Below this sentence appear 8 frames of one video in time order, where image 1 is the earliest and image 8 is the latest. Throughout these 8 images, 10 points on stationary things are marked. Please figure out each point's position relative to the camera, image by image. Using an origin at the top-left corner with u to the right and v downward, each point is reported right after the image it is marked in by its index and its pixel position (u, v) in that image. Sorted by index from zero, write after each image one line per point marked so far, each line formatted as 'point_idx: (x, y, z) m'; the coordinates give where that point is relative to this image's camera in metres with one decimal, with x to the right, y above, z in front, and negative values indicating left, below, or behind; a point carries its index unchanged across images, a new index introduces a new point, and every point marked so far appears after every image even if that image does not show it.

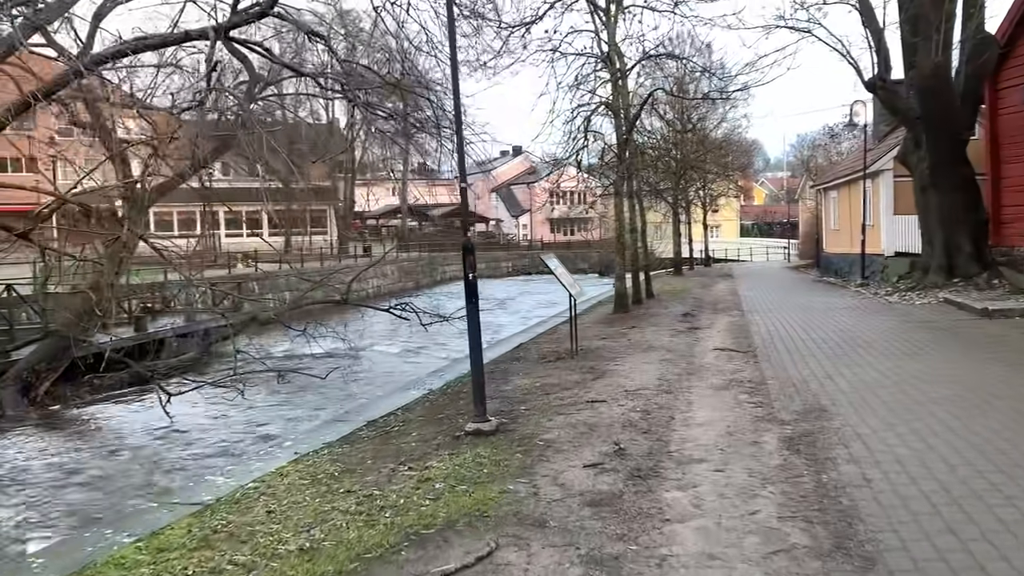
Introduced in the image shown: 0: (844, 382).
0: (+3.0, -0.8, +7.6) m
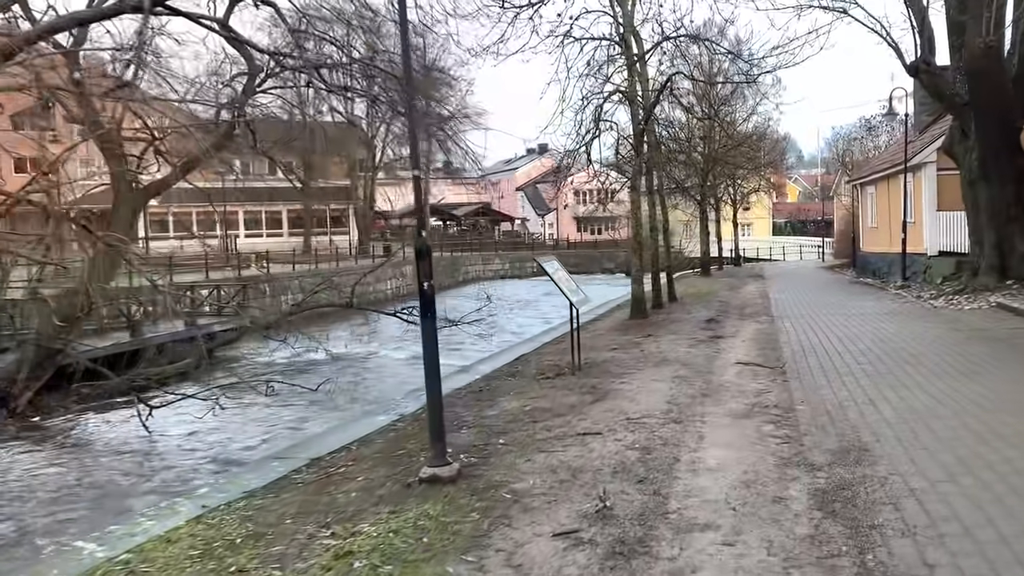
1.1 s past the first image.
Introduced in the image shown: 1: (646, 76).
0: (+2.8, -0.9, +6.3) m
1: (+2.3, +3.6, +14.4) m
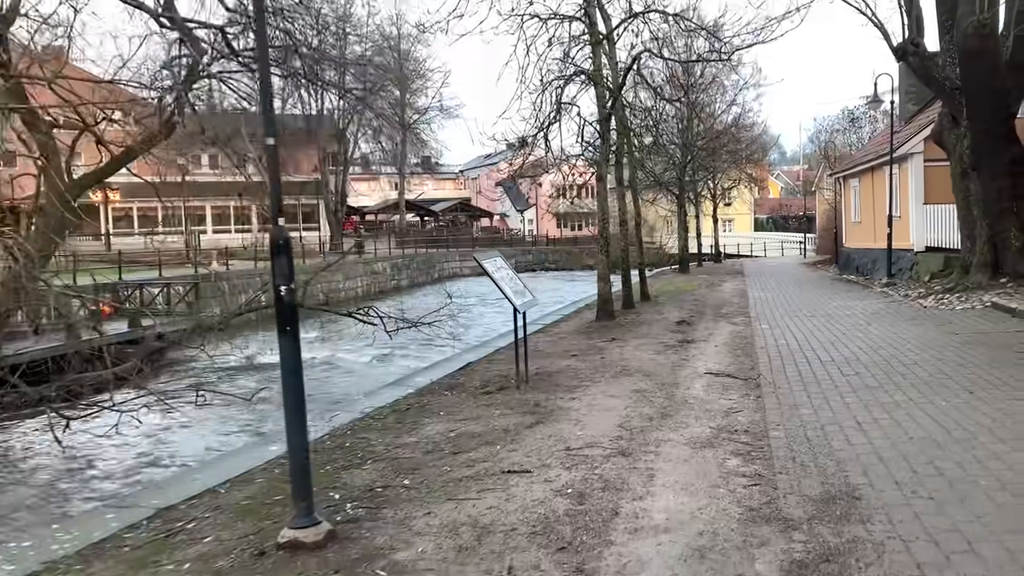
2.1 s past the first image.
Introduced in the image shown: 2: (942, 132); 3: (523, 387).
0: (+2.3, -0.9, +5.2) m
1: (+1.6, +3.6, +13.3) m
2: (+7.3, +2.7, +14.4) m
3: (+0.1, -0.9, +7.7) m
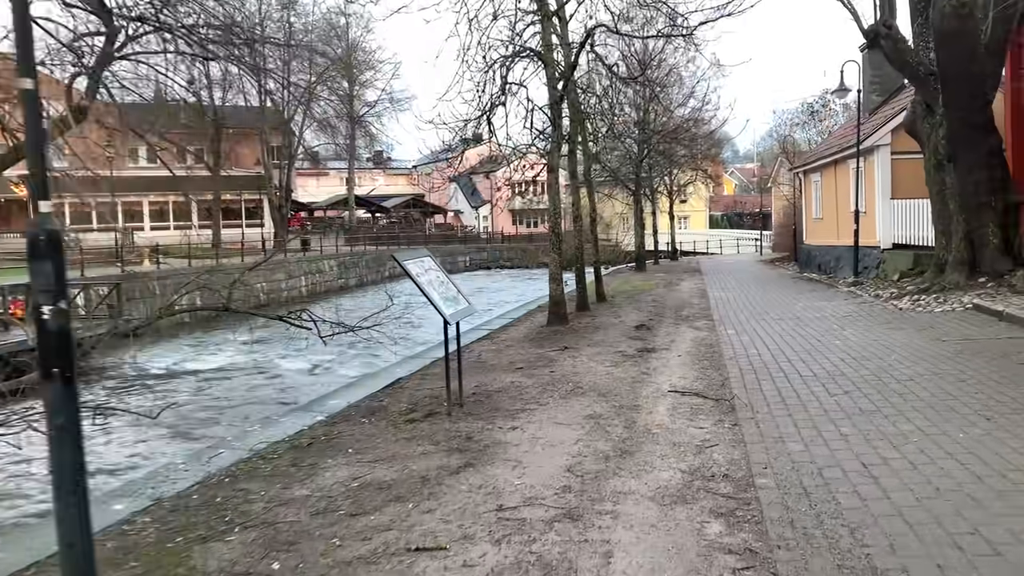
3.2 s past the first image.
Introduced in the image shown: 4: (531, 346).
0: (+1.9, -1.0, +4.1) m
1: (+0.8, +3.6, +12.1) m
2: (+6.4, +2.7, +13.5) m
3: (-0.4, -0.9, +6.4) m
4: (+0.2, -0.7, +10.2) m
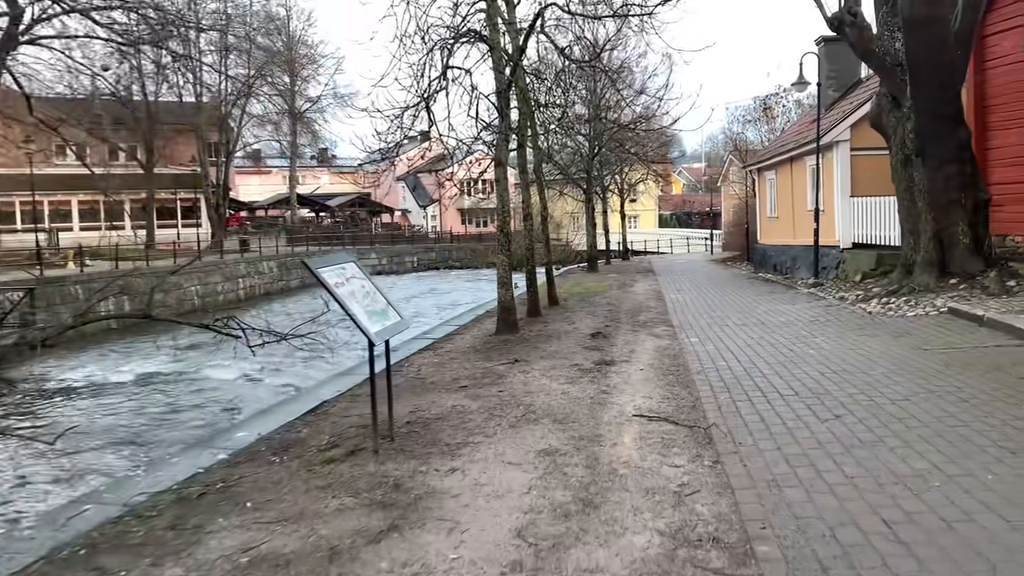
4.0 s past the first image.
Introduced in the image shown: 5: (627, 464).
0: (+1.6, -1.0, +3.2) m
1: (0.0, +3.6, +11.1) m
2: (+5.6, +2.7, +12.9) m
3: (-0.8, -1.0, +5.4) m
4: (-0.4, -0.8, +9.2) m
5: (+0.7, -1.0, +4.9) m
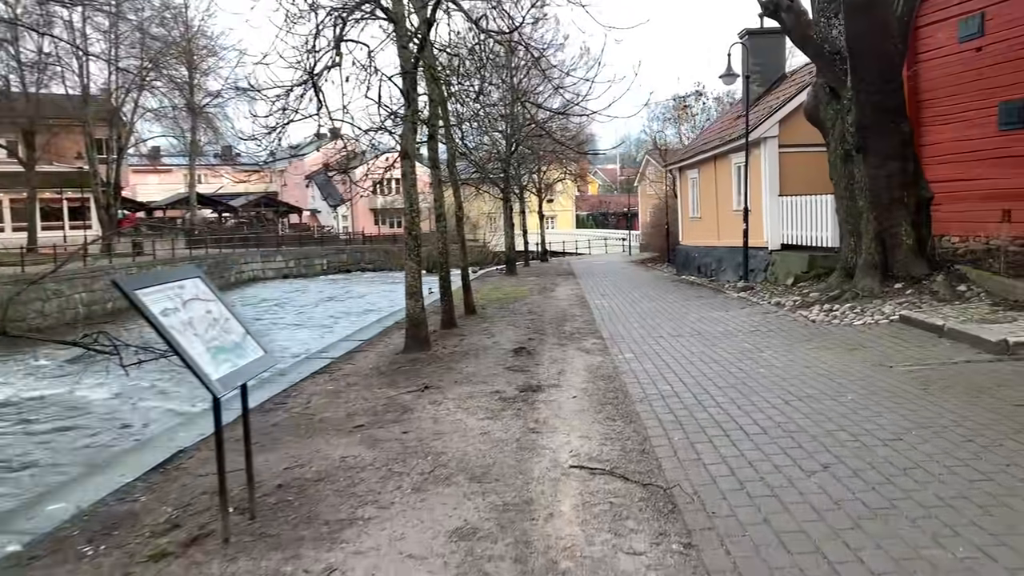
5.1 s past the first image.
0: (+1.4, -1.1, +2.0) m
1: (-1.1, +3.4, +9.8) m
2: (+4.3, +2.6, +12.1) m
3: (-1.3, -1.1, +4.0) m
4: (-1.2, -0.9, +7.8) m
5: (+0.2, -1.1, +3.6) m
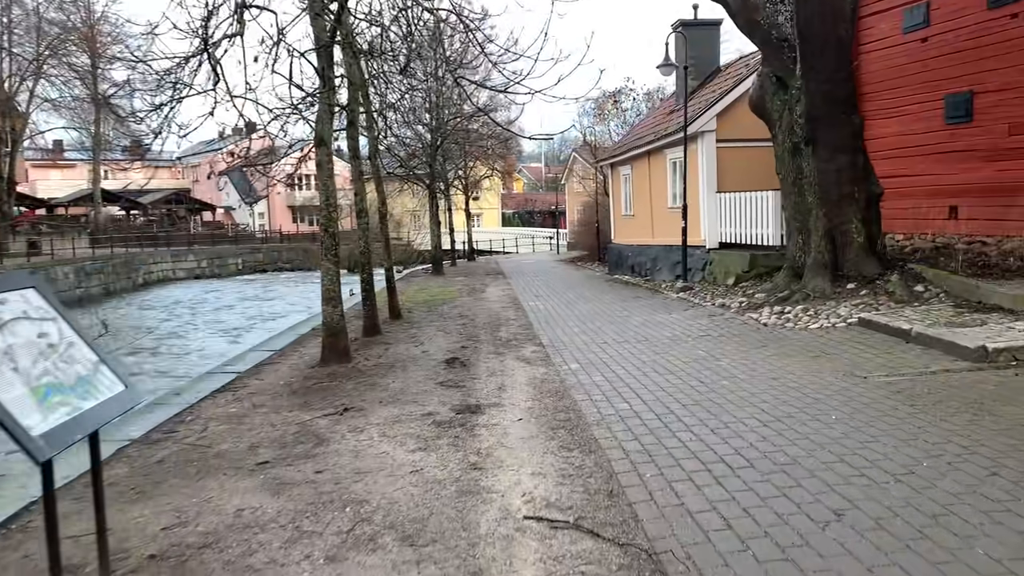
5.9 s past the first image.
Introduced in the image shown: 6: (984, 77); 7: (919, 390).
0: (+1.3, -1.2, +1.2) m
1: (-1.8, +3.4, +8.7) m
2: (+3.4, +2.6, +11.5) m
3: (-1.5, -1.2, +2.9) m
4: (-1.8, -0.9, +6.7) m
5: (+0.1, -1.2, +2.7) m
6: (+6.1, +2.7, +10.9) m
7: (+2.9, -0.7, +6.0) m
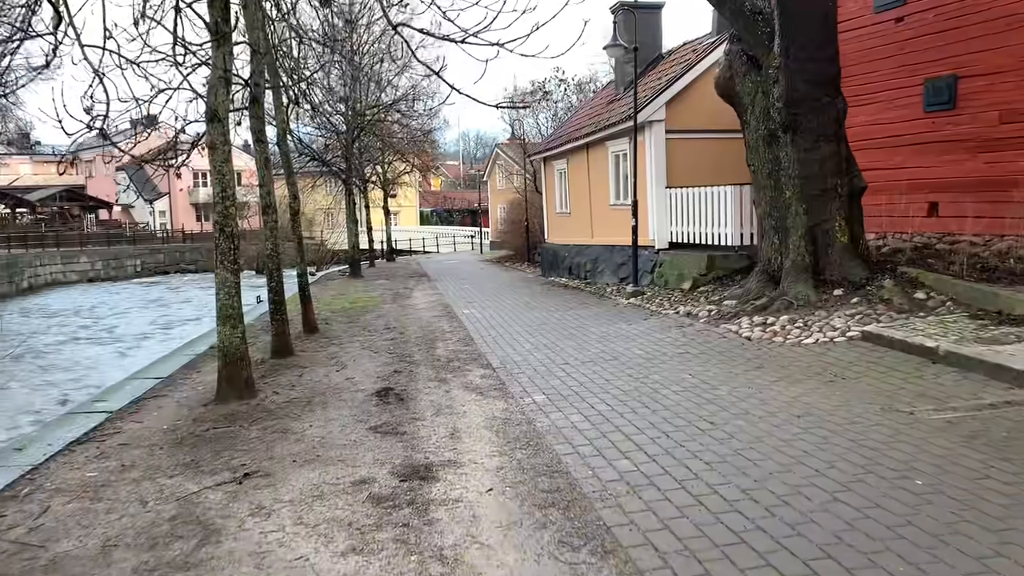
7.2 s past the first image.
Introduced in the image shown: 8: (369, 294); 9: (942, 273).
0: (+1.6, -1.3, -0.2) m
1: (-2.3, +3.3, +6.9) m
2: (+2.6, +2.5, +10.2) m
3: (-1.3, -1.3, +1.2) m
4: (-2.0, -1.1, +5.0) m
5: (+0.2, -1.3, +1.1) m
6: (+5.4, +2.7, +9.9) m
7: (+2.7, -0.8, +4.7) m
8: (-2.8, -0.1, +16.6) m
9: (+4.4, +0.2, +8.7) m
